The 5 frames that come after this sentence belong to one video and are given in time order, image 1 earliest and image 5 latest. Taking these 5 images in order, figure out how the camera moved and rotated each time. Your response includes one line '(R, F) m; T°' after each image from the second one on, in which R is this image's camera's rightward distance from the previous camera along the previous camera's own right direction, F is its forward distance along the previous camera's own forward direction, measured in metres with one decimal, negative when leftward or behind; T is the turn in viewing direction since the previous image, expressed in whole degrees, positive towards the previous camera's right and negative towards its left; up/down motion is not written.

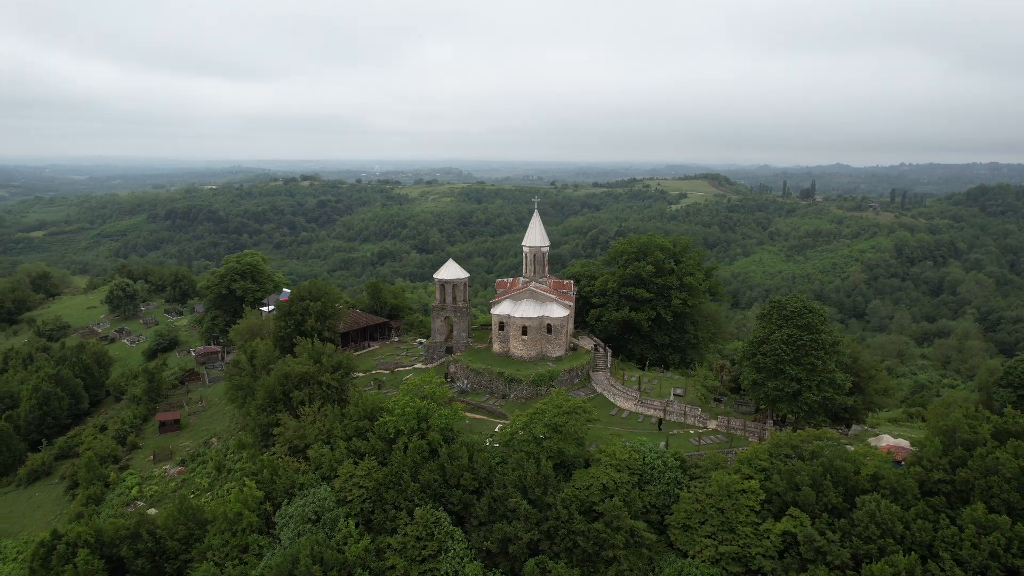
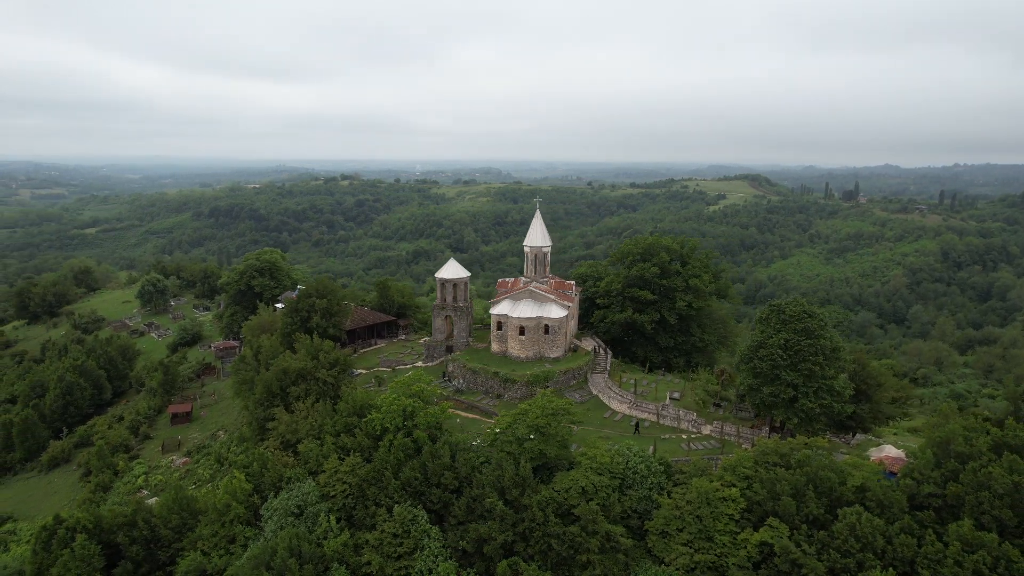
(+2.0, +0.2) m; -3°
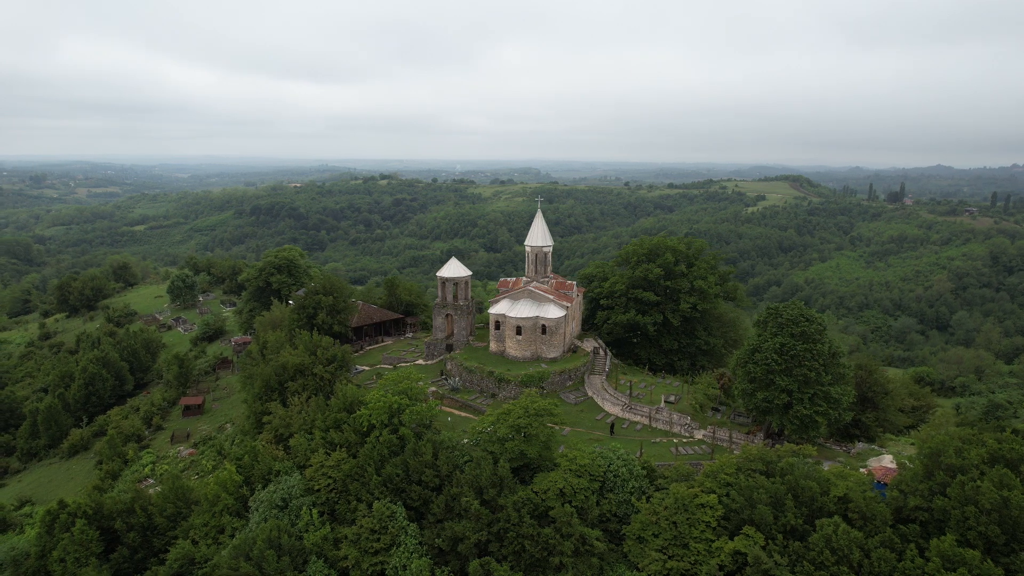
(+2.0, +0.1) m; -3°
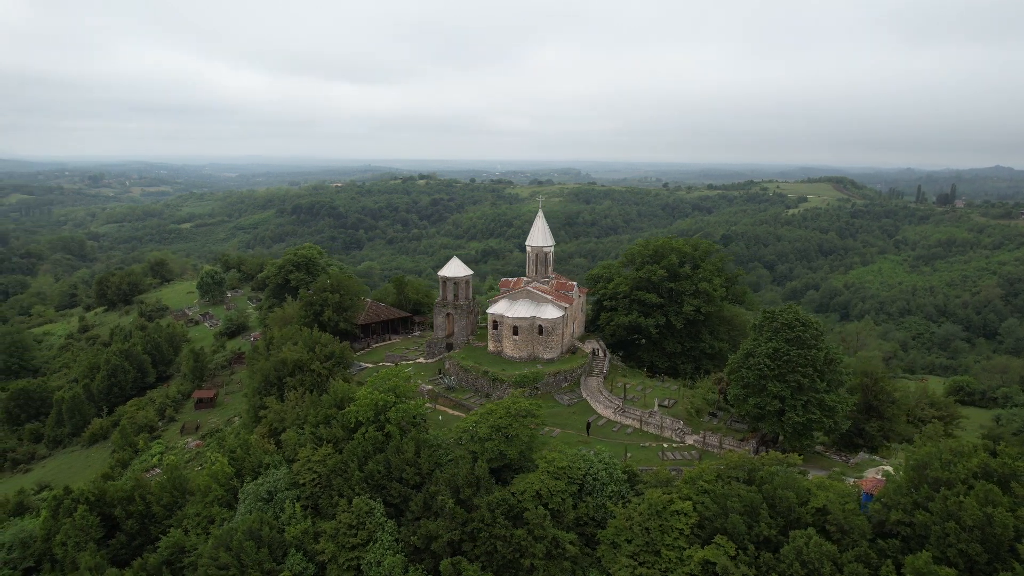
(+2.1, +0.1) m; -3°
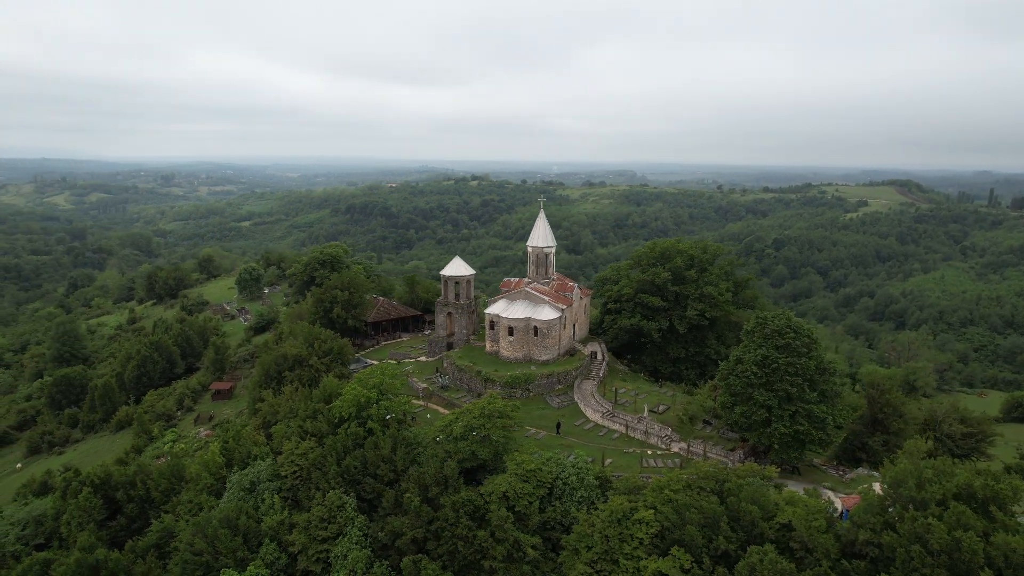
(+2.8, +0.3) m; -5°
